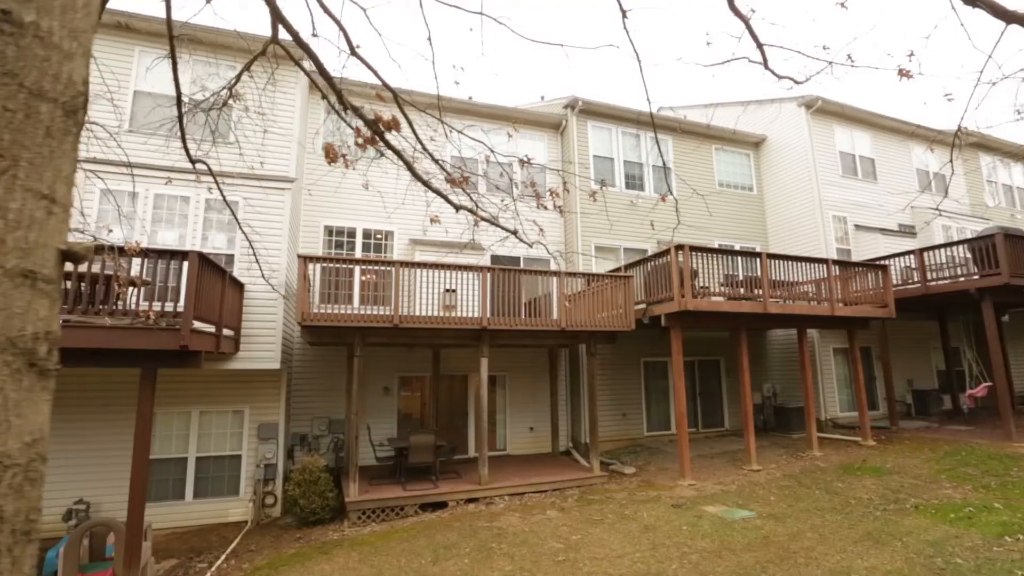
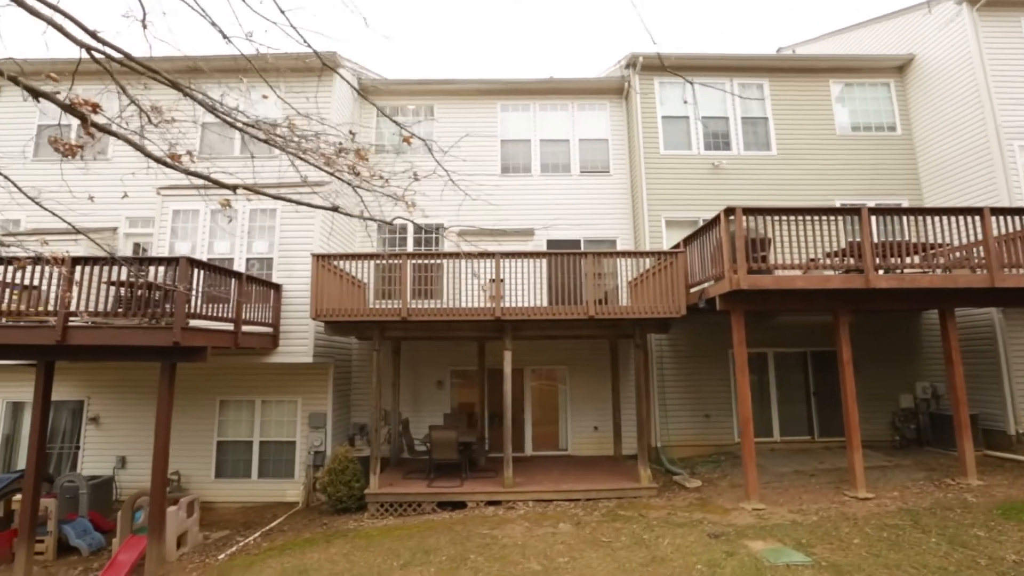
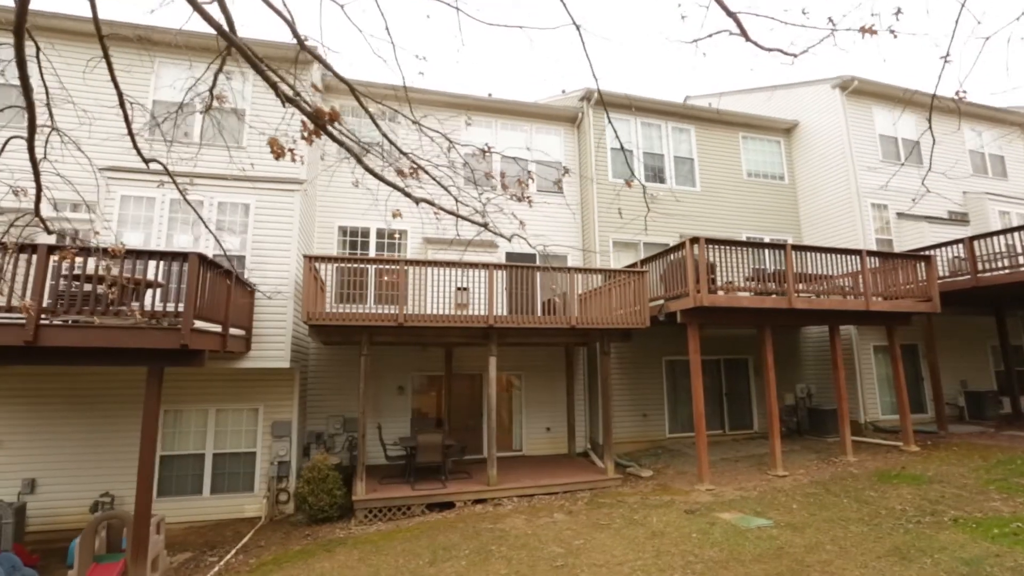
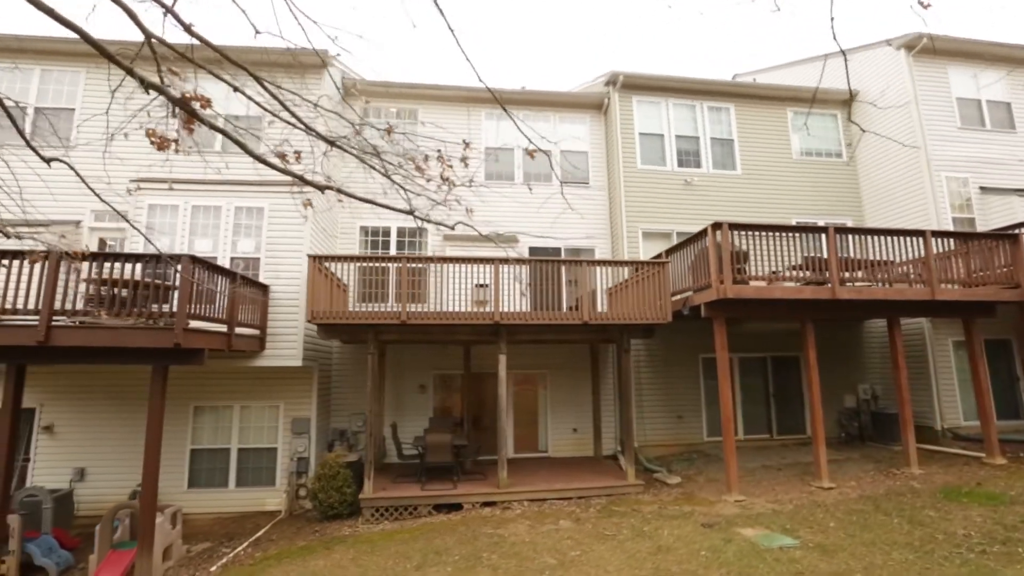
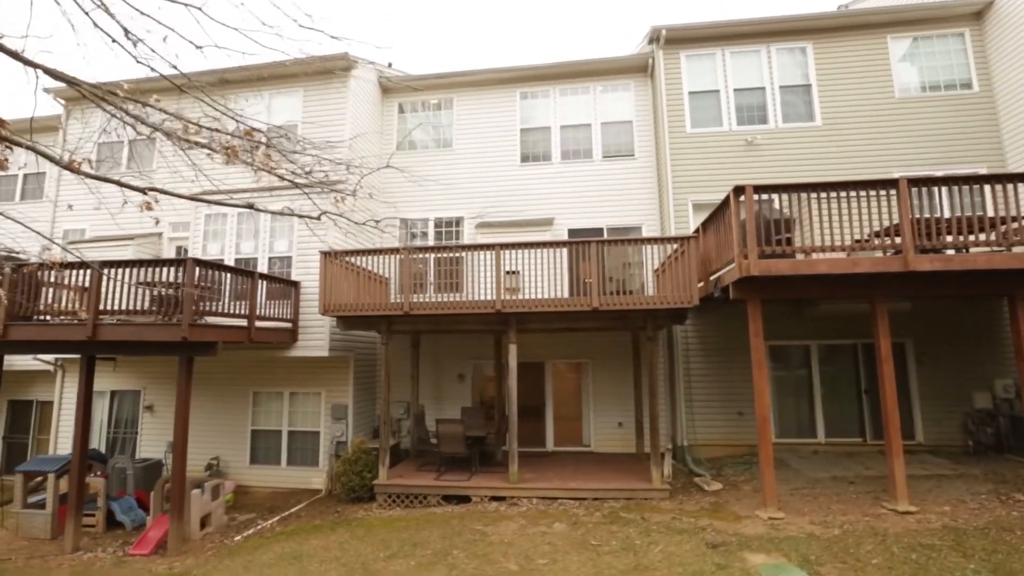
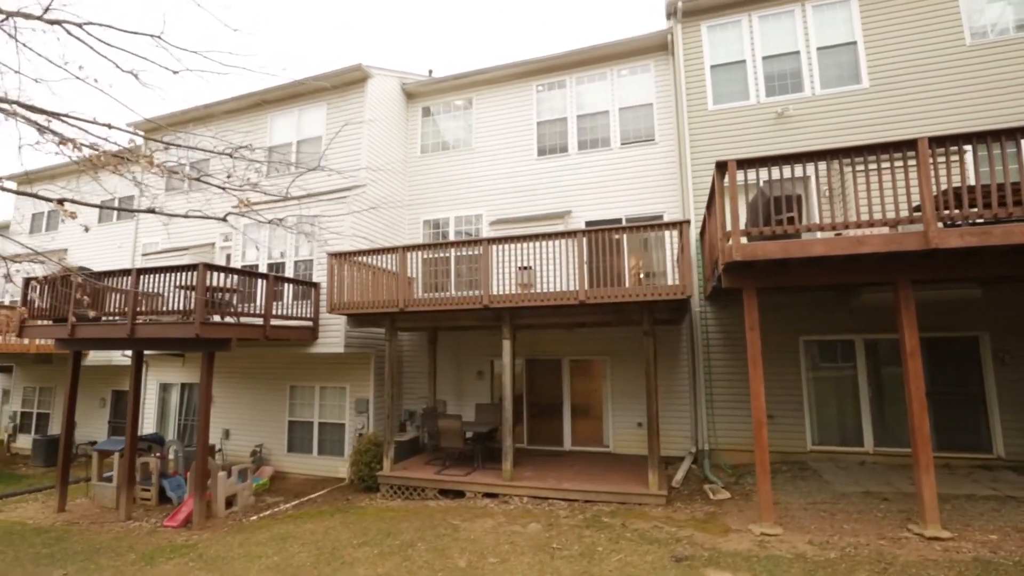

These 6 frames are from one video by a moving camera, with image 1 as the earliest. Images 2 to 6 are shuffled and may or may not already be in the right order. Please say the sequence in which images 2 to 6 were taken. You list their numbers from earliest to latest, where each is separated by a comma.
3, 4, 2, 5, 6
